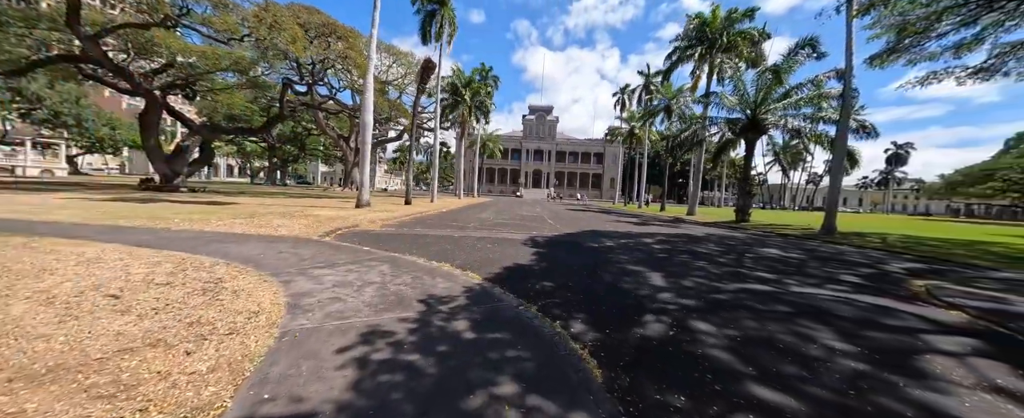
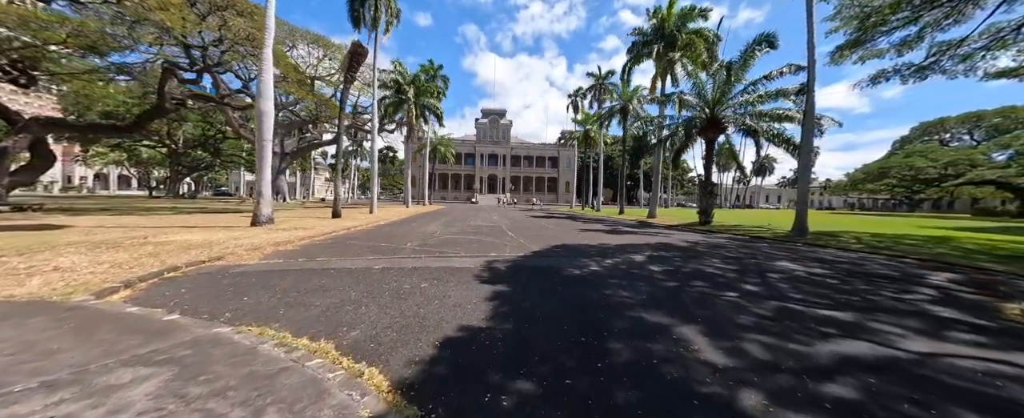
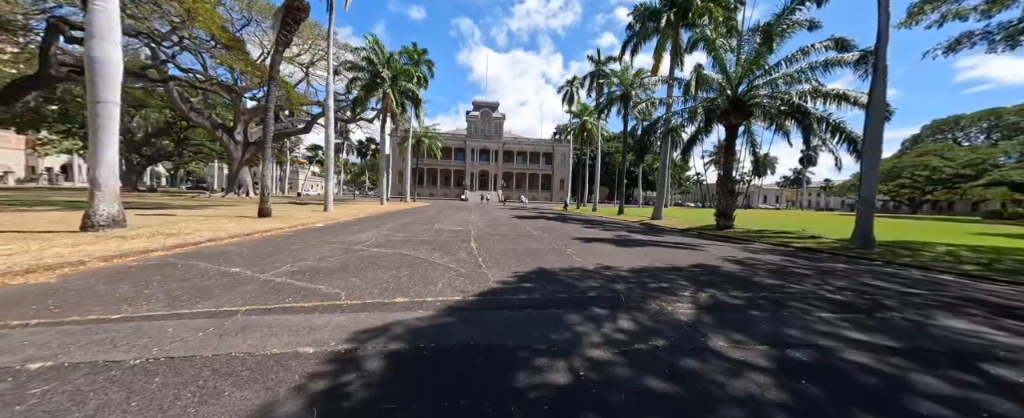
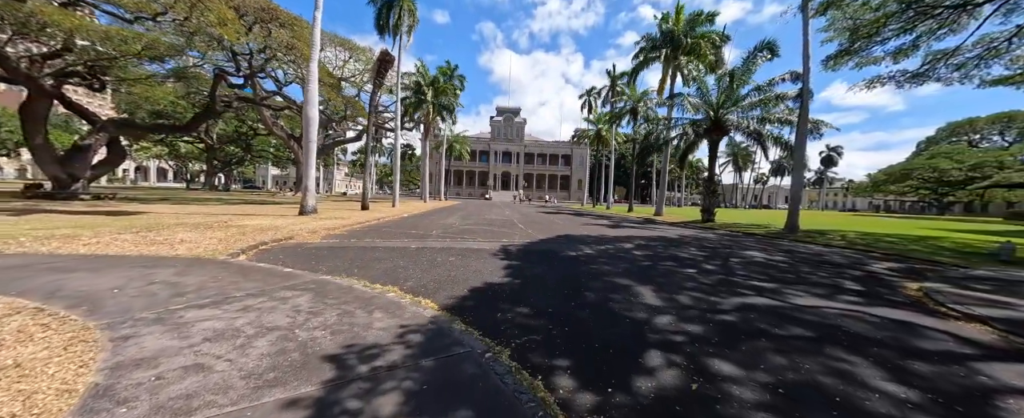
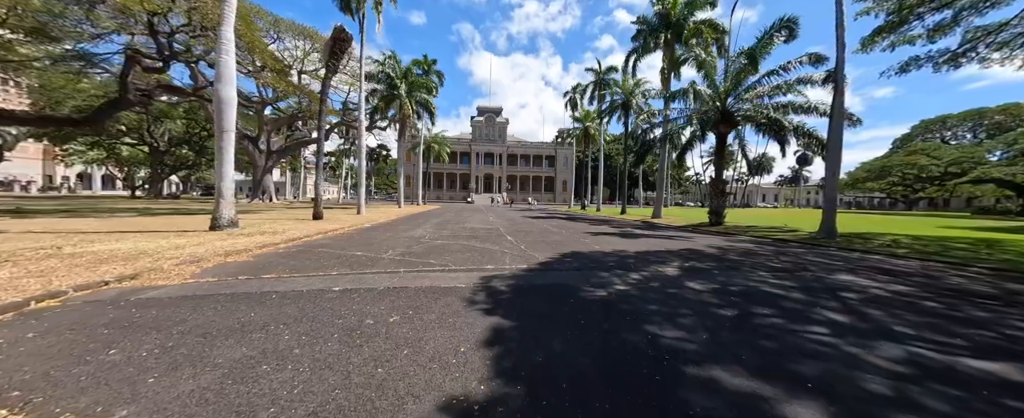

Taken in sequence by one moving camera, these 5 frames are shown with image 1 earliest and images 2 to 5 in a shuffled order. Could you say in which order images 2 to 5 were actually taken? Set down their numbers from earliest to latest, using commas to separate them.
4, 2, 5, 3
